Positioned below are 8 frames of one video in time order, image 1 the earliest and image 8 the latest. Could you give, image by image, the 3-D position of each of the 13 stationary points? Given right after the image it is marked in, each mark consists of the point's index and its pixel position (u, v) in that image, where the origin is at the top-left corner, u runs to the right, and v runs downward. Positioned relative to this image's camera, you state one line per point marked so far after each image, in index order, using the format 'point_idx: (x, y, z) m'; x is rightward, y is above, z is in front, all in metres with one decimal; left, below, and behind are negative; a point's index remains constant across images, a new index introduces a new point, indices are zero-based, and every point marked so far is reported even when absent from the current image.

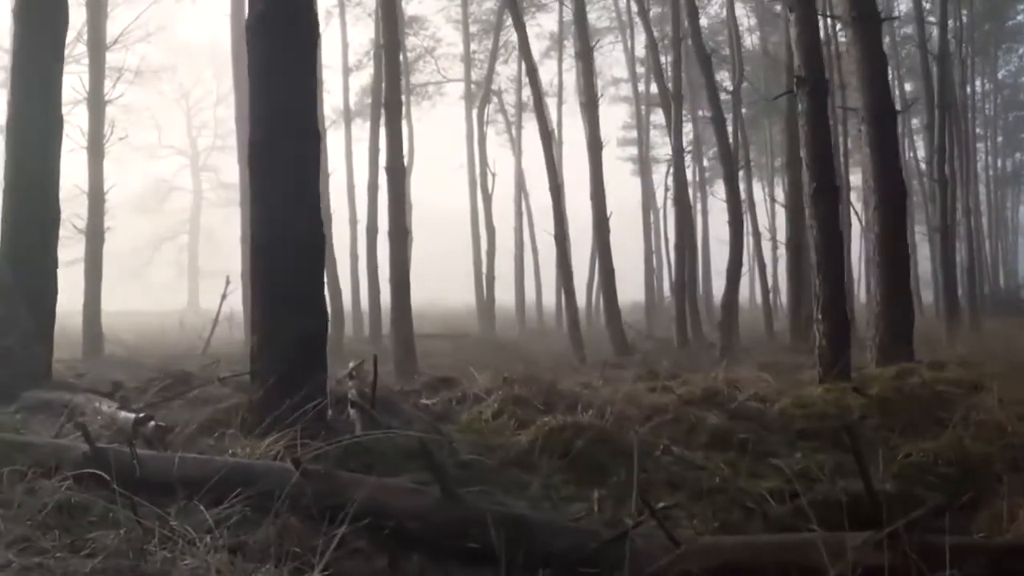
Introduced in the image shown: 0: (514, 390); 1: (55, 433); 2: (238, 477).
0: (+0.1, -0.9, +7.7) m
1: (-3.0, -1.0, +5.6) m
2: (-1.4, -1.0, +4.4) m
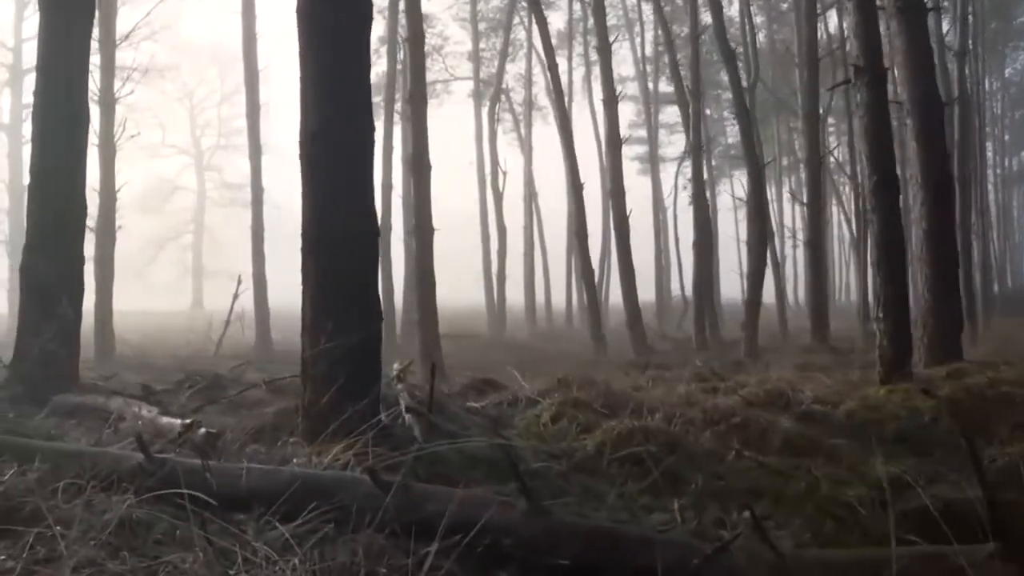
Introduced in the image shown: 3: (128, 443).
0: (+0.5, -0.9, +7.3) m
1: (-2.6, -1.0, +5.3) m
2: (-0.9, -1.0, +4.1) m
3: (-2.2, -0.9, +5.0) m
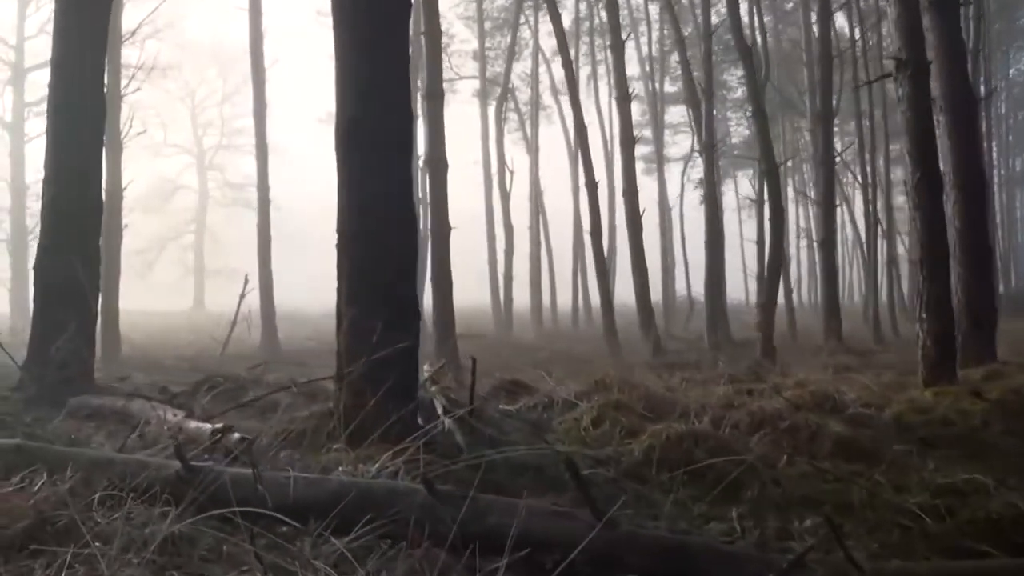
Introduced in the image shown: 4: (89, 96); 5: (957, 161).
0: (+0.8, -0.9, +7.0) m
1: (-2.3, -0.9, +5.0) m
2: (-0.6, -0.9, +3.8) m
3: (-1.9, -0.9, +4.7) m
4: (-4.1, +1.8, +8.2) m
5: (+5.9, +1.7, +11.2) m
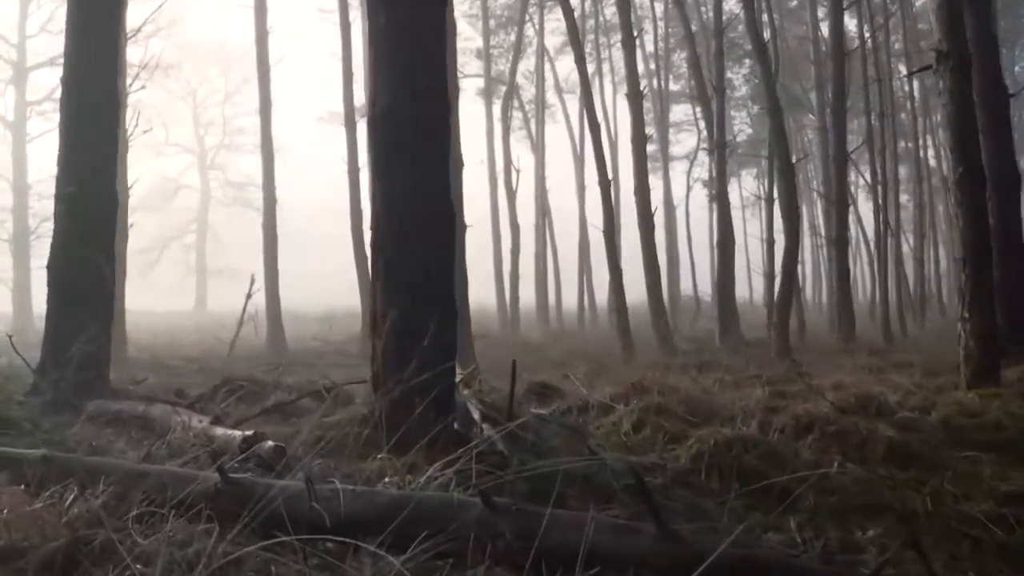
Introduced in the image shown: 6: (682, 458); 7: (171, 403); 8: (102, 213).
0: (+1.1, -0.9, +6.8) m
1: (-2.0, -0.9, +4.7) m
2: (-0.4, -0.9, +3.5) m
3: (-1.7, -0.9, +4.4) m
4: (-3.9, +1.8, +8.0) m
5: (+6.2, +1.7, +10.9) m
6: (+1.1, -1.1, +5.6) m
7: (-2.8, -1.0, +7.0) m
8: (-3.8, +0.7, +7.9) m
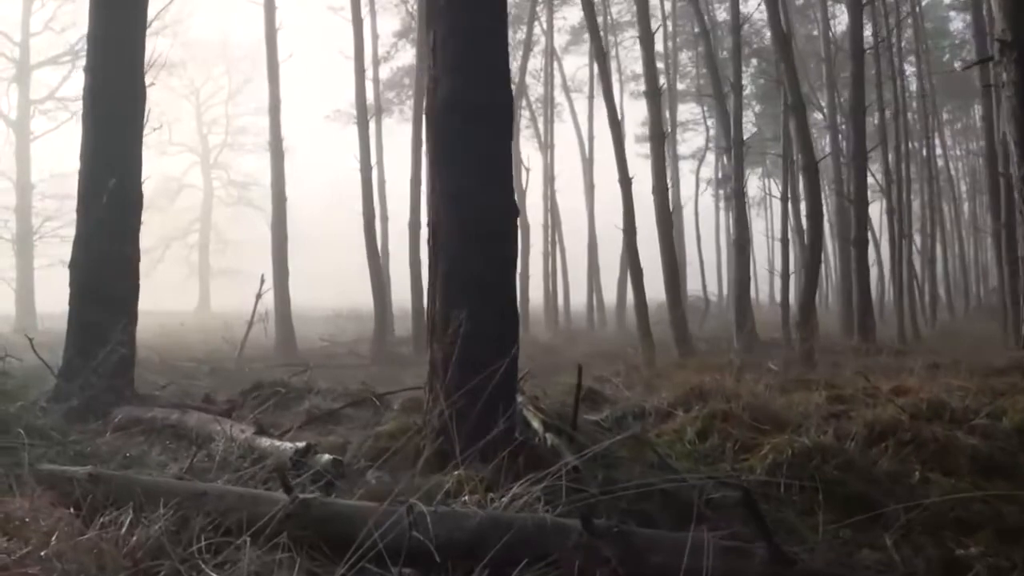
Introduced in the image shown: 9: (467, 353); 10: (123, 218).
0: (+1.5, -0.9, +6.4) m
1: (-1.6, -0.9, +4.4) m
2: (0.0, -0.9, +3.2) m
3: (-1.3, -0.9, +4.1) m
4: (-3.5, +1.8, +7.6) m
5: (+6.6, +1.7, +10.6) m
6: (+1.5, -1.1, +5.3) m
7: (-2.4, -1.0, +6.7) m
8: (-3.4, +0.7, +7.5) m
9: (-0.2, -0.4, +4.8) m
10: (-3.4, +0.6, +7.5) m
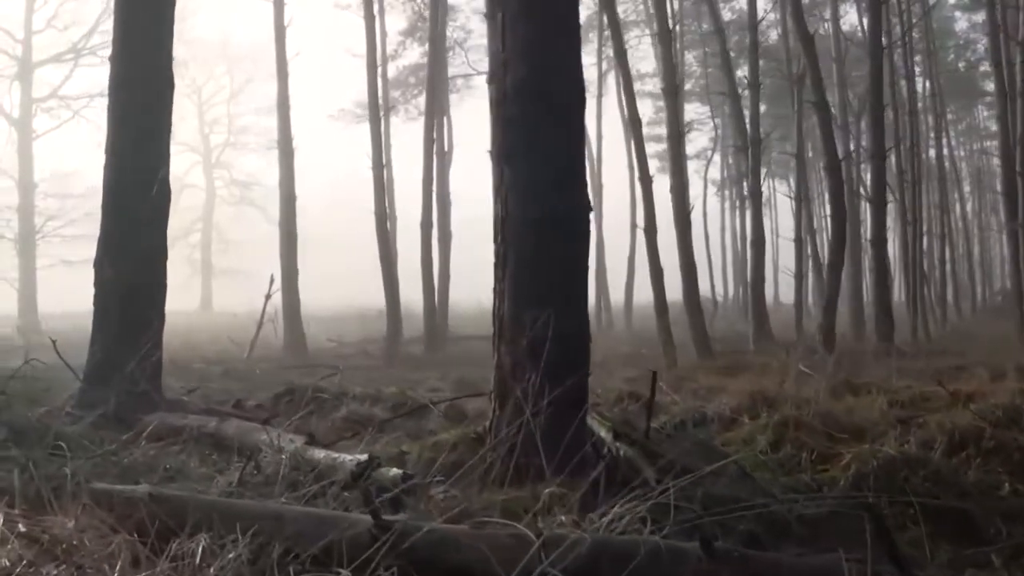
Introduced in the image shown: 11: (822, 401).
0: (+1.9, -0.9, +6.1) m
1: (-1.2, -0.9, +4.0) m
2: (+0.4, -0.9, +2.8) m
3: (-0.9, -0.9, +3.7) m
4: (-3.1, +1.8, +7.3) m
5: (+6.9, +1.7, +10.2) m
6: (+1.9, -1.1, +4.9) m
7: (-2.0, -0.9, +6.3) m
8: (-3.0, +0.7, +7.2) m
9: (+0.1, -0.4, +4.4) m
10: (-3.0, +0.6, +7.1) m
11: (+2.5, -0.9, +7.0) m
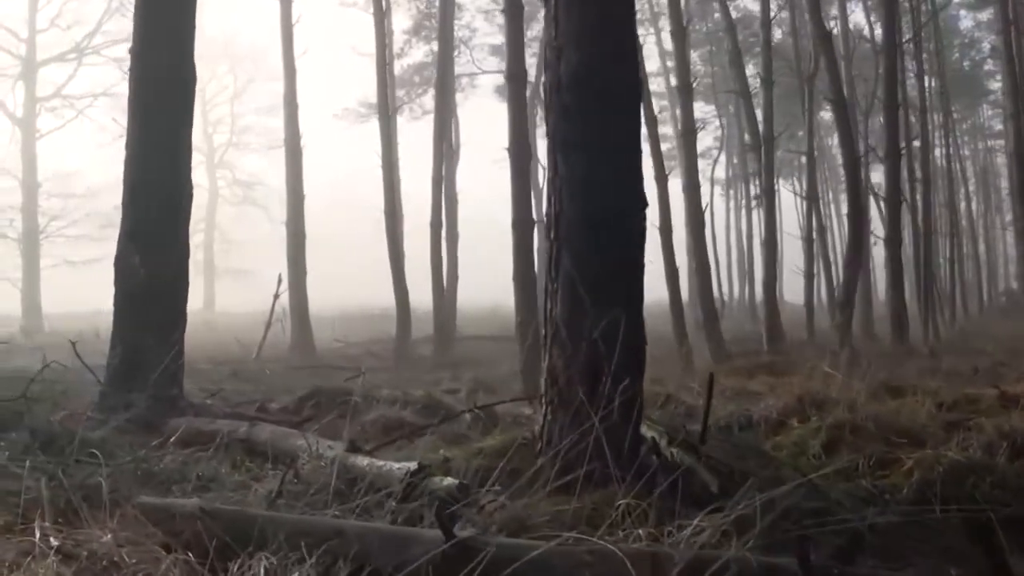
0: (+2.1, -0.9, +5.9) m
1: (-0.9, -0.9, +3.8) m
2: (+0.7, -0.9, +2.6) m
3: (-0.6, -0.9, +3.5) m
4: (-2.8, +1.8, +7.0) m
5: (+7.2, +1.7, +10.0) m
6: (+2.2, -1.1, +4.7) m
7: (-1.8, -0.9, +6.1) m
8: (-2.7, +0.7, +6.9) m
9: (+0.4, -0.4, +4.2) m
10: (-2.7, +0.6, +6.9) m
11: (+2.8, -0.9, +6.8) m
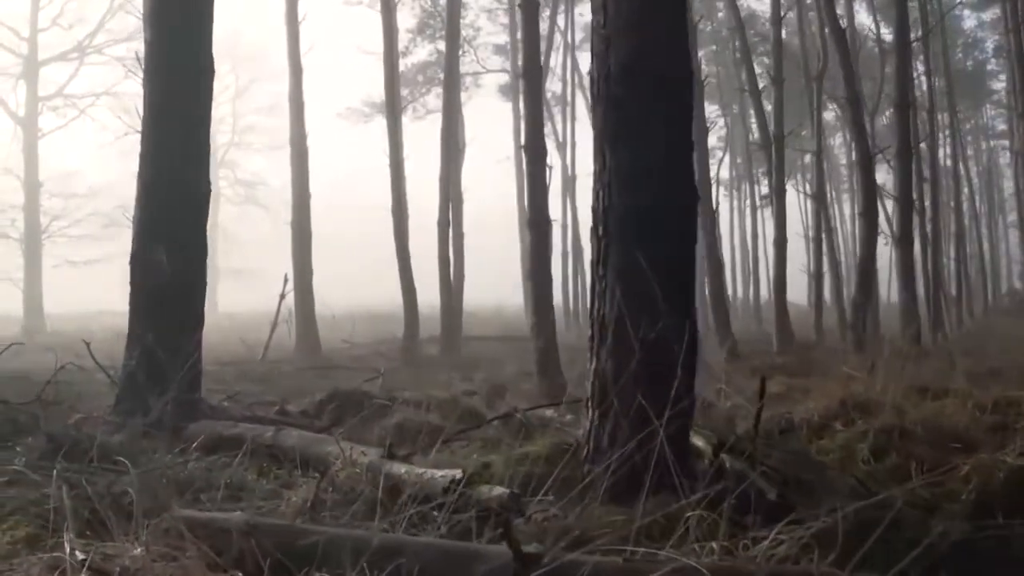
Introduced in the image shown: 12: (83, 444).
0: (+2.4, -0.9, +5.6) m
1: (-0.7, -0.9, +3.6) m
2: (+0.9, -0.9, +2.4) m
3: (-0.4, -0.9, +3.3) m
4: (-2.6, +1.8, +6.8) m
5: (+7.4, +1.7, +9.8) m
6: (+2.4, -1.1, +4.5) m
7: (-1.6, -0.9, +5.9) m
8: (-2.5, +0.7, +6.7) m
9: (+0.6, -0.3, +4.0) m
10: (-2.5, +0.6, +6.7) m
11: (+3.0, -0.9, +6.6) m
12: (-2.4, -0.9, +4.7) m
